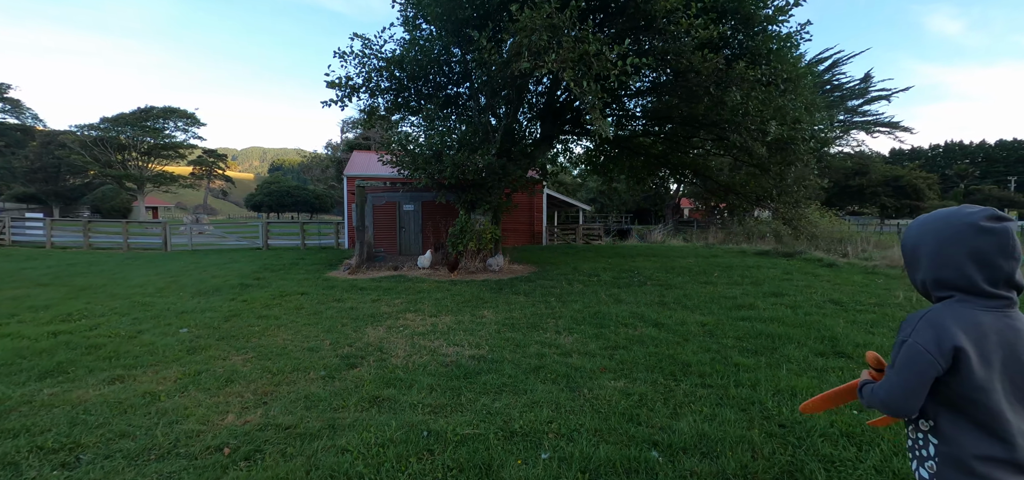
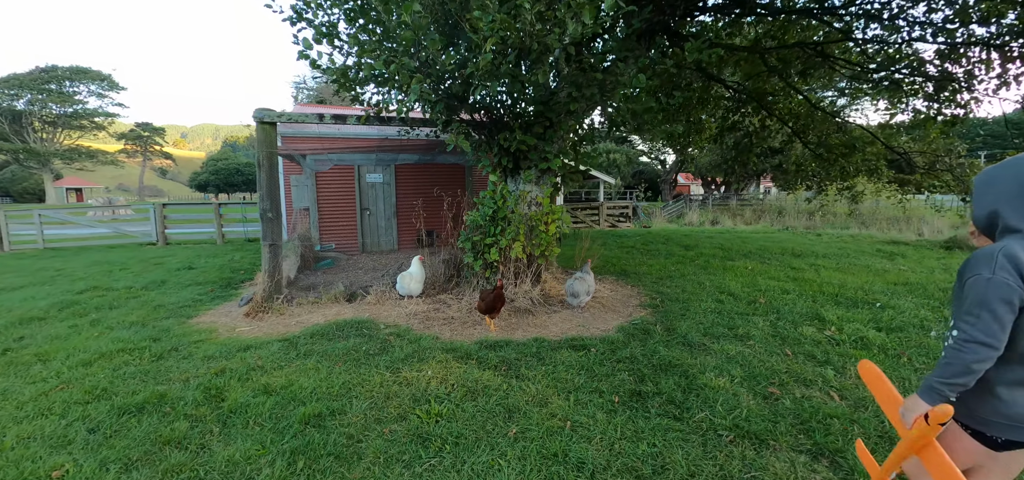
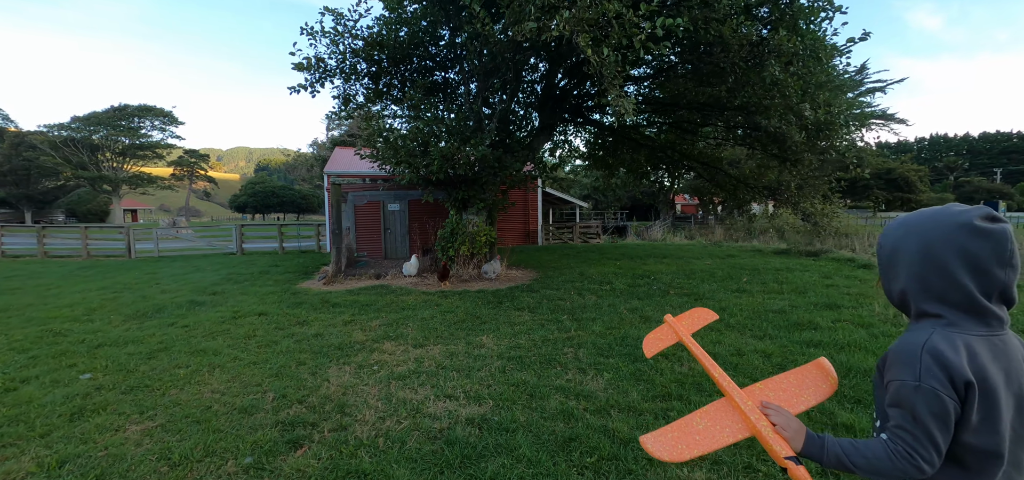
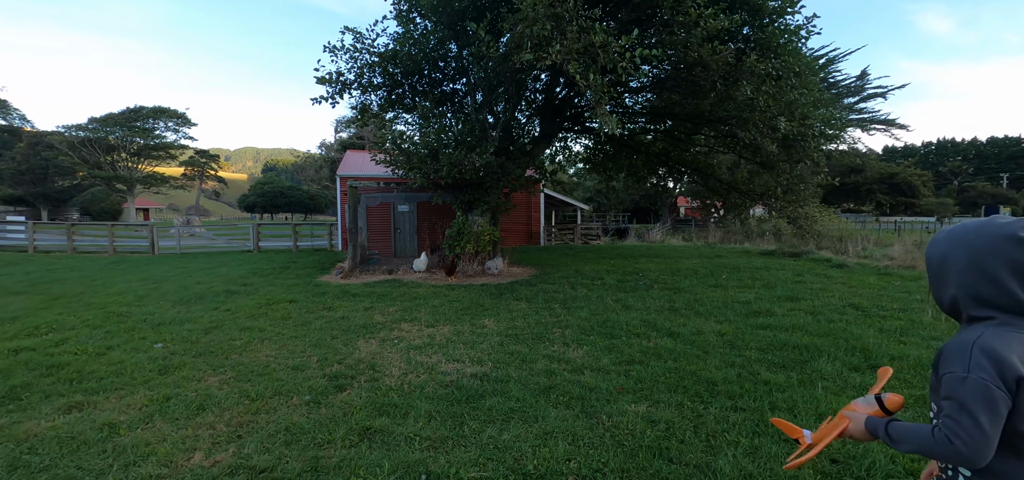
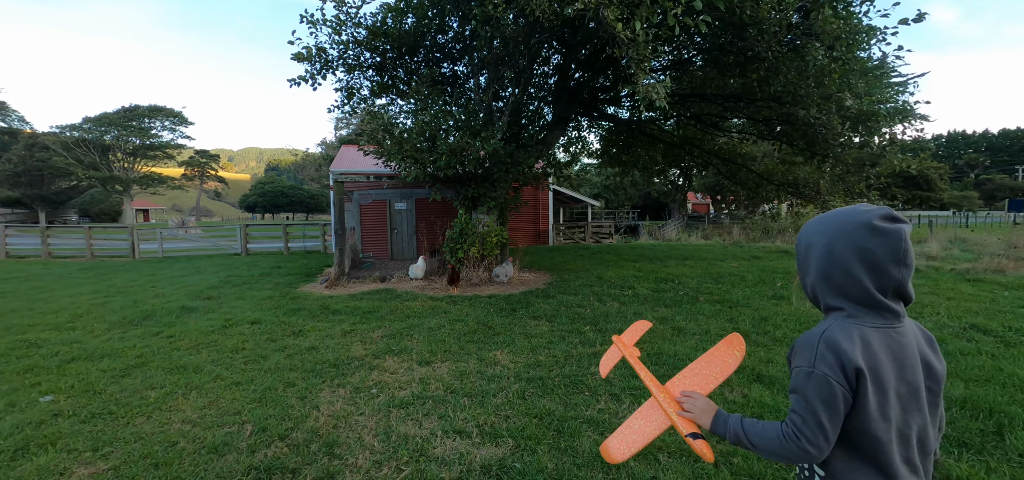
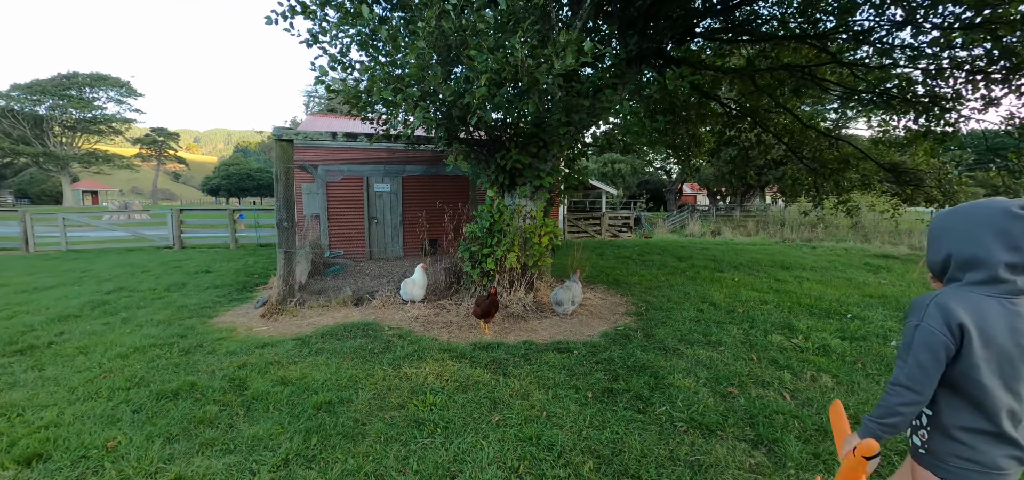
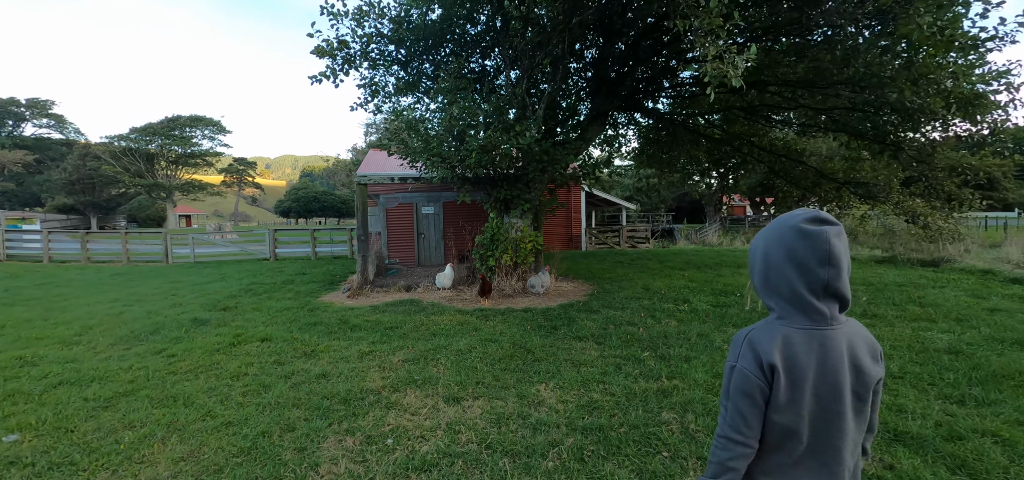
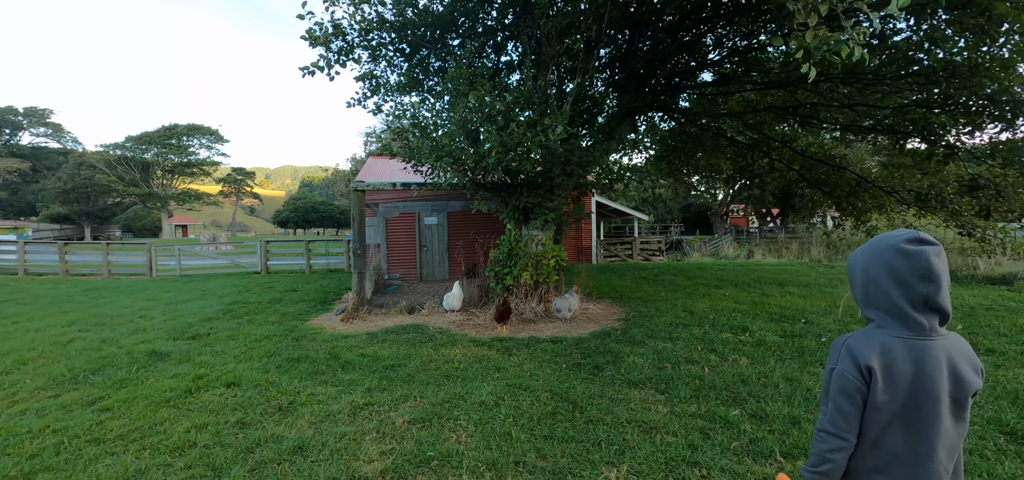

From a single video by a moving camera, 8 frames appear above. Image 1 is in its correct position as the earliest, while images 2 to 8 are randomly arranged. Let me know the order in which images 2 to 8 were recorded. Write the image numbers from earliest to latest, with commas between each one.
4, 3, 5, 7, 8, 6, 2
